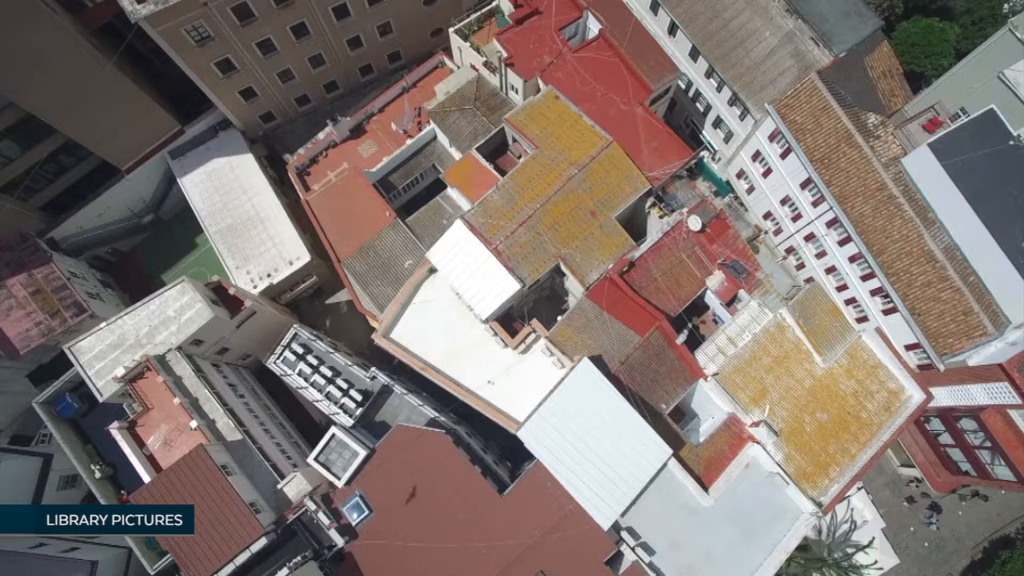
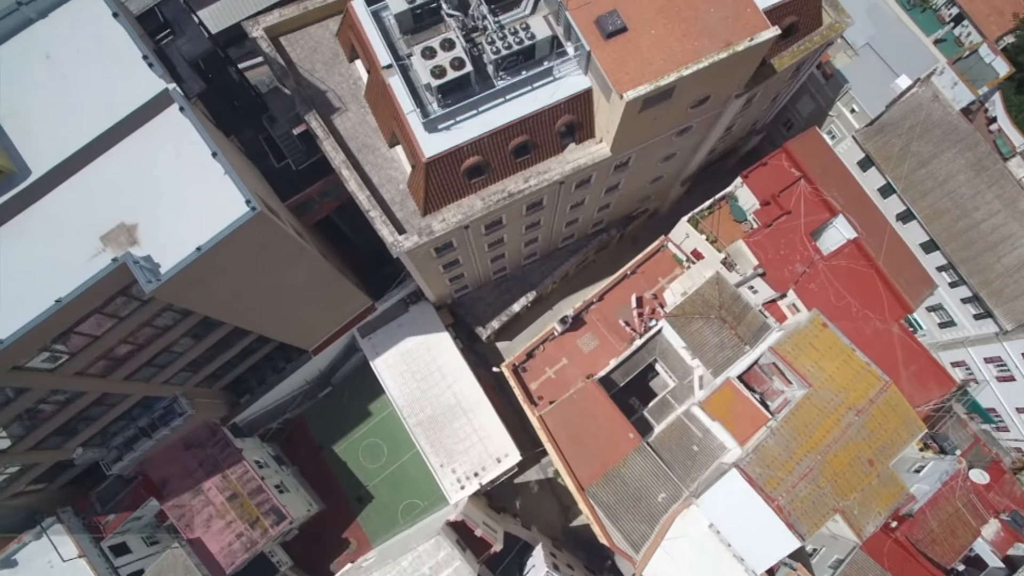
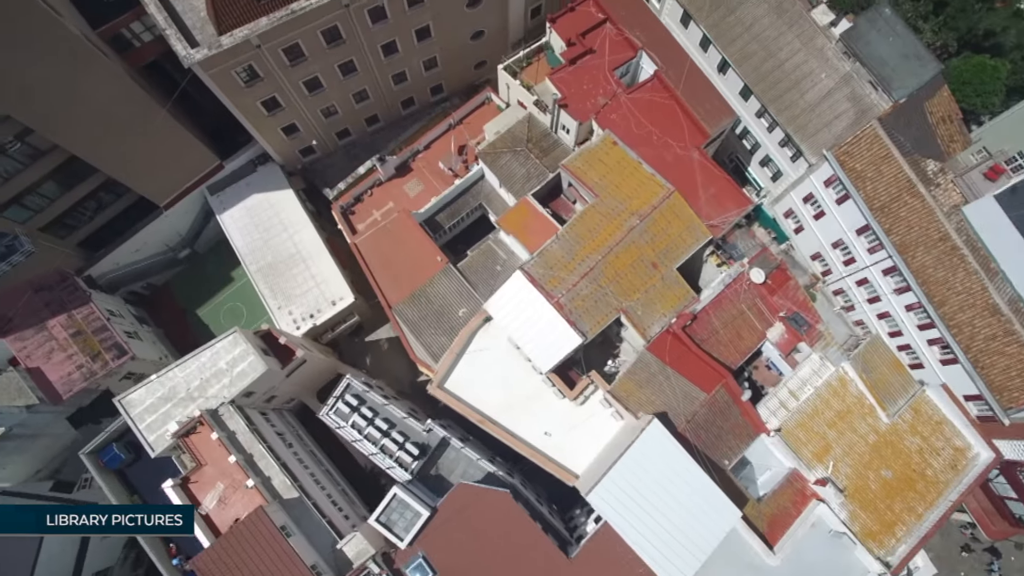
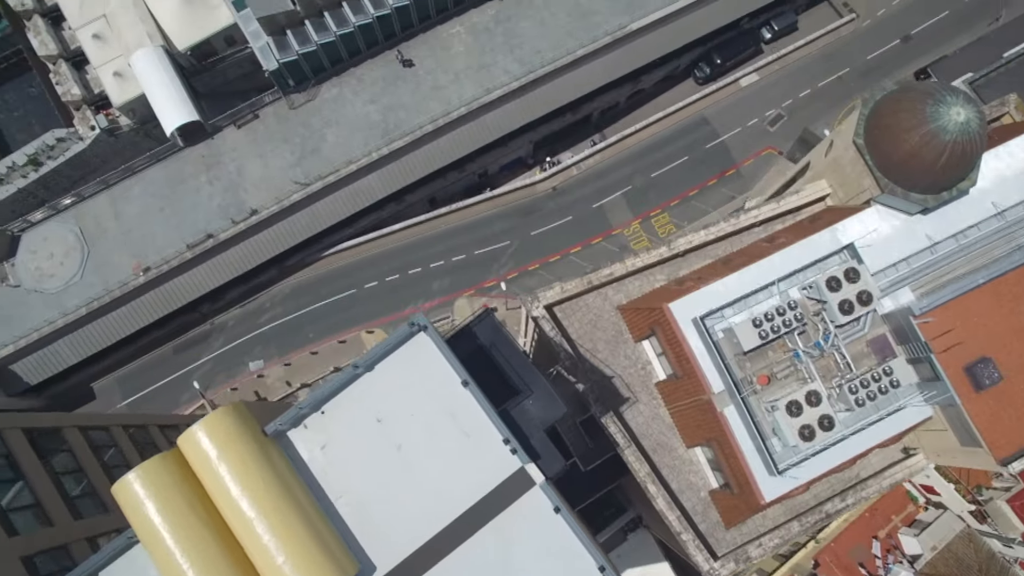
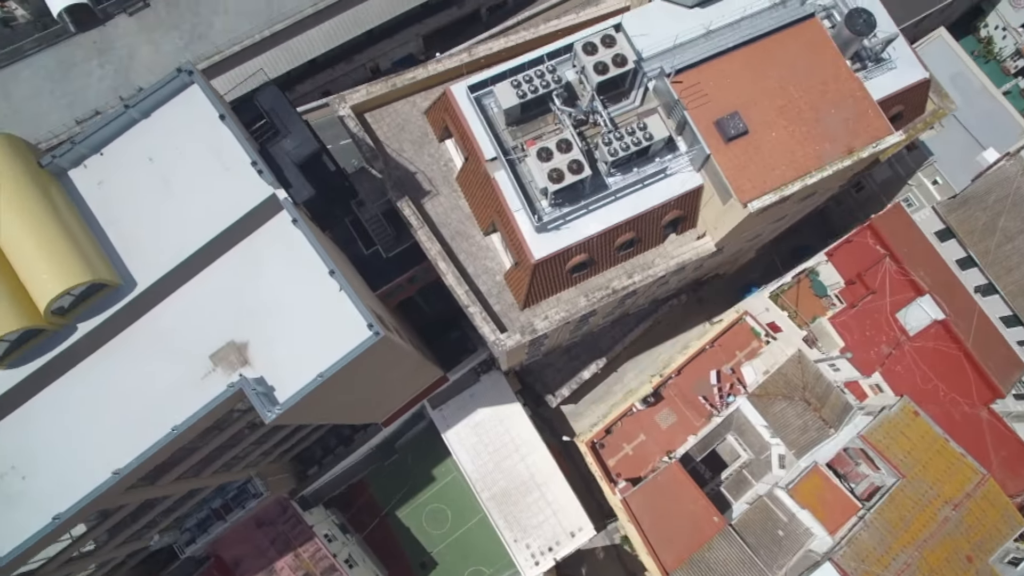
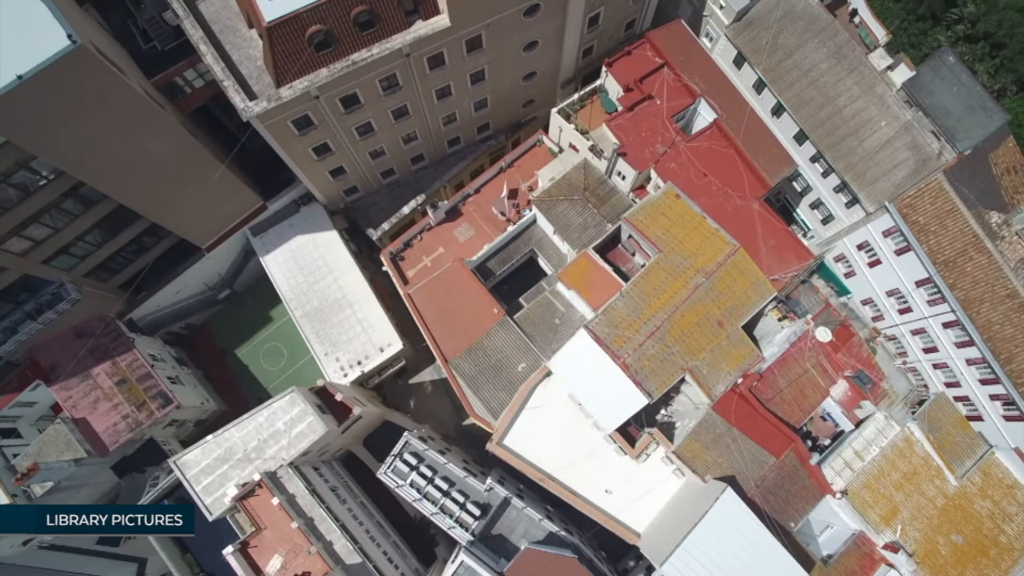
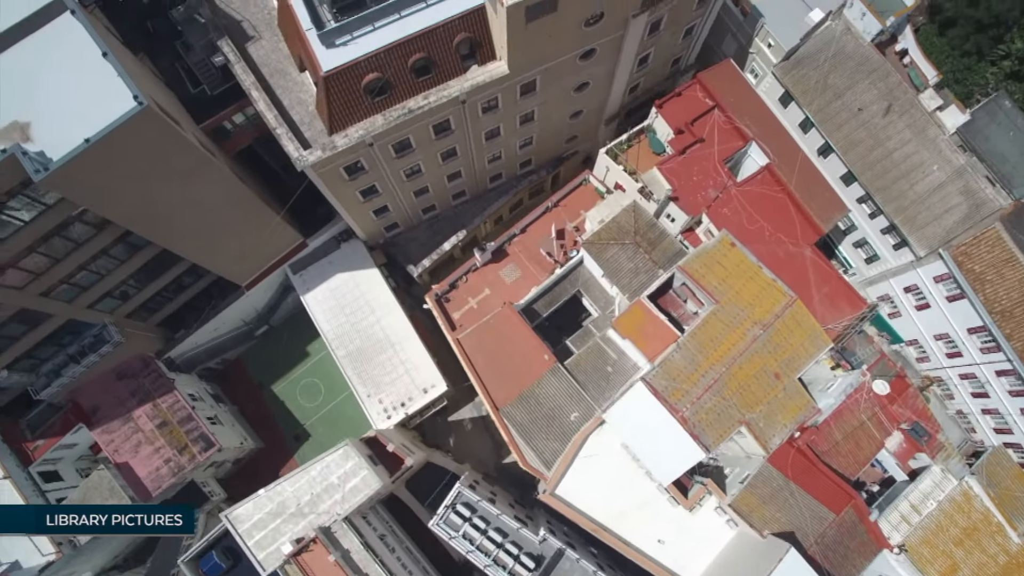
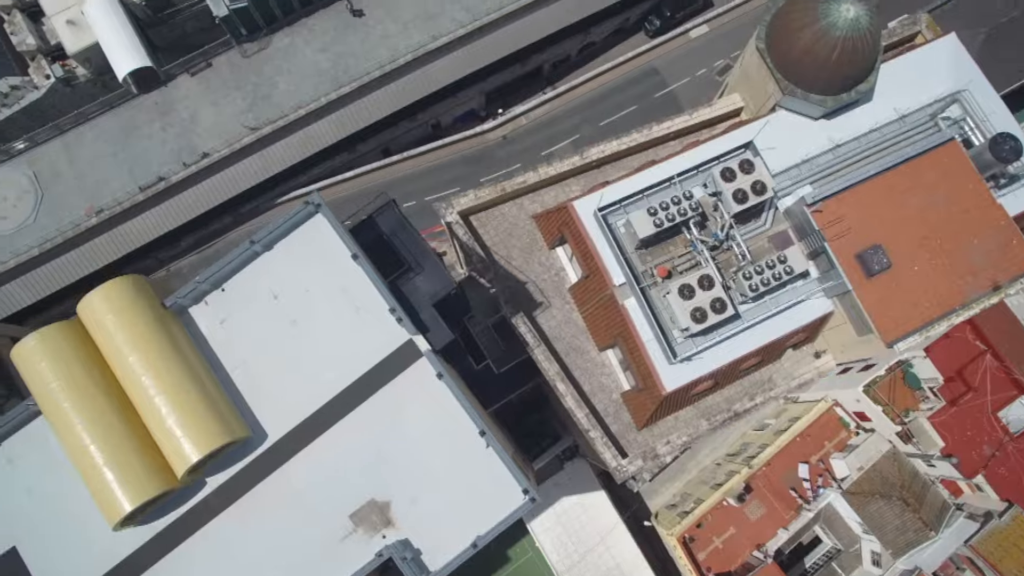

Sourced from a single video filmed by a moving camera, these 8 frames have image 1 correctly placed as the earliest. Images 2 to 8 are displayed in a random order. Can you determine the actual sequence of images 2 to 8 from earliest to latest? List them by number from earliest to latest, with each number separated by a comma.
3, 6, 7, 2, 5, 8, 4
